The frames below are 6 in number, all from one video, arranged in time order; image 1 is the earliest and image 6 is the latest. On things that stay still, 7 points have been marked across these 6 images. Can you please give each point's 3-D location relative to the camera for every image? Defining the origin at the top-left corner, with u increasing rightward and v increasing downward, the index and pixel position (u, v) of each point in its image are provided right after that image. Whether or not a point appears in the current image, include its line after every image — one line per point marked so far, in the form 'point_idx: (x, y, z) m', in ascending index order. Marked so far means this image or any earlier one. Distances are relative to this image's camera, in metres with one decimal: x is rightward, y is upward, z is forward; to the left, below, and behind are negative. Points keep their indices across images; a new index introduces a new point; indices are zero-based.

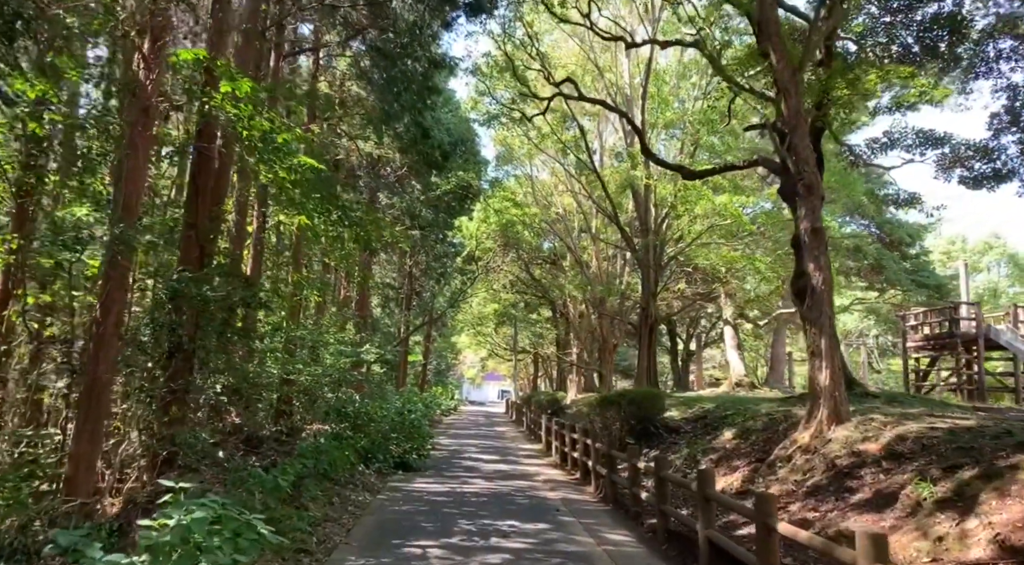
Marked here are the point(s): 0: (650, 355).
0: (+3.1, -1.6, +18.4) m
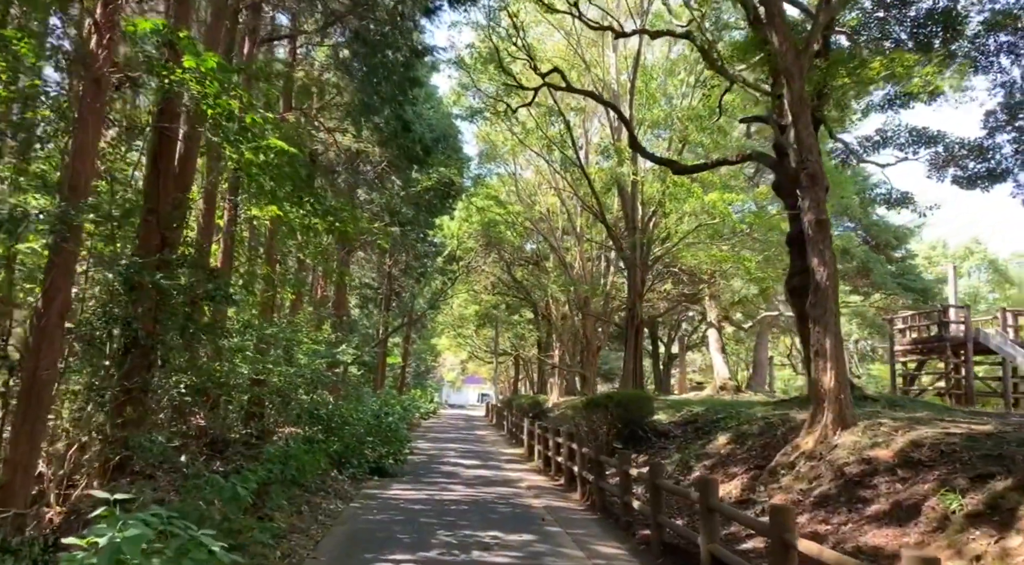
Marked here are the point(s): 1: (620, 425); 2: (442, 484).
0: (+2.7, -1.6, +17.9) m
1: (+1.6, -2.0, +11.9) m
2: (-1.0, -3.0, +12.3) m
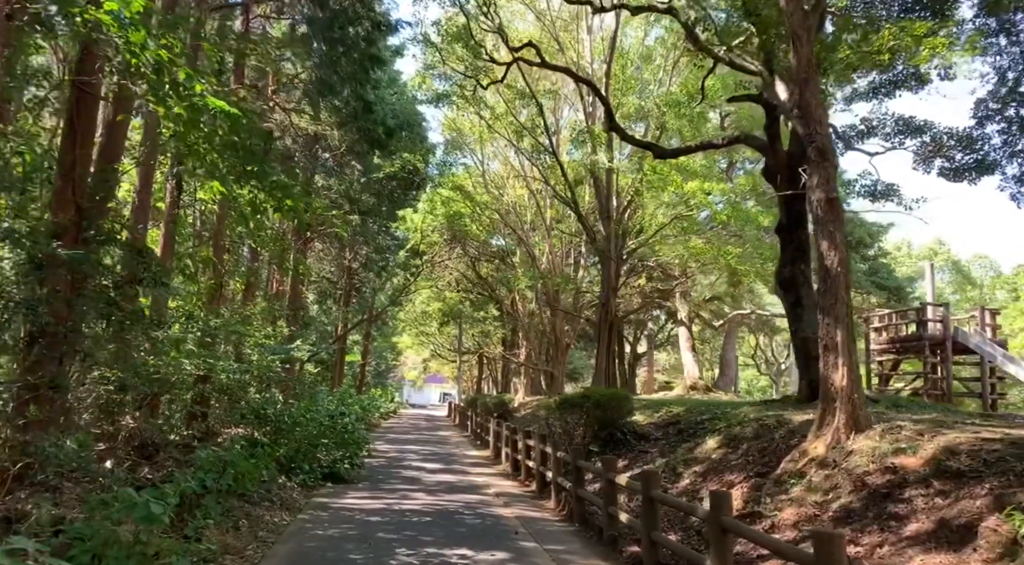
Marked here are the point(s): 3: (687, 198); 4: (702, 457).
0: (+2.0, -1.5, +17.0) m
1: (+1.1, -1.9, +11.0) m
2: (-1.5, -2.8, +11.2) m
3: (+3.2, +1.5, +15.3) m
4: (+2.0, -1.8, +8.6) m
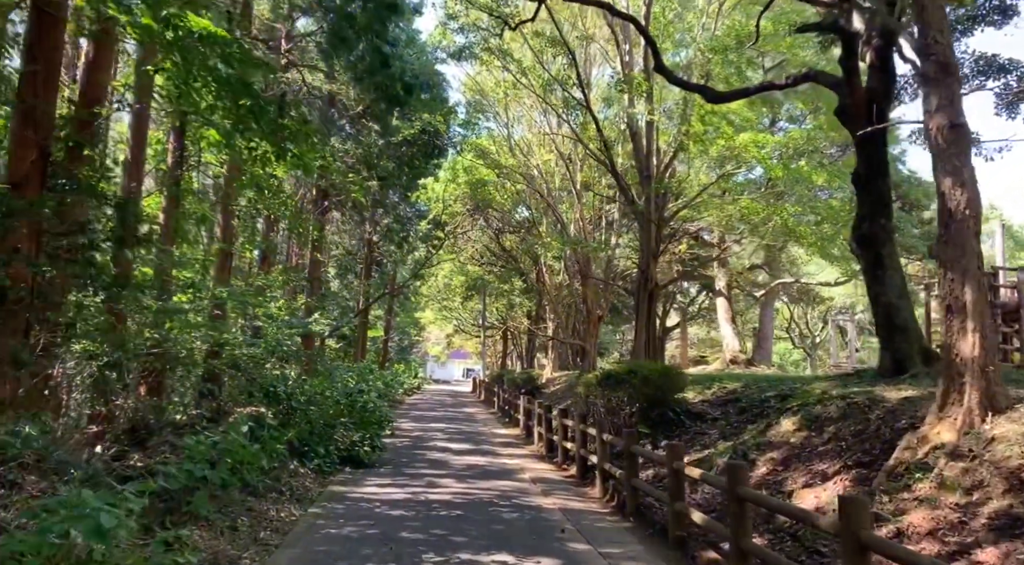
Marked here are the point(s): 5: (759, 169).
0: (+2.6, -0.8, +15.8) m
1: (+1.6, -1.4, +9.8) m
2: (-1.0, -2.3, +10.1) m
3: (+3.8, +2.2, +13.9) m
4: (+2.3, -1.4, +7.4) m
5: (+4.4, +2.0, +15.0) m
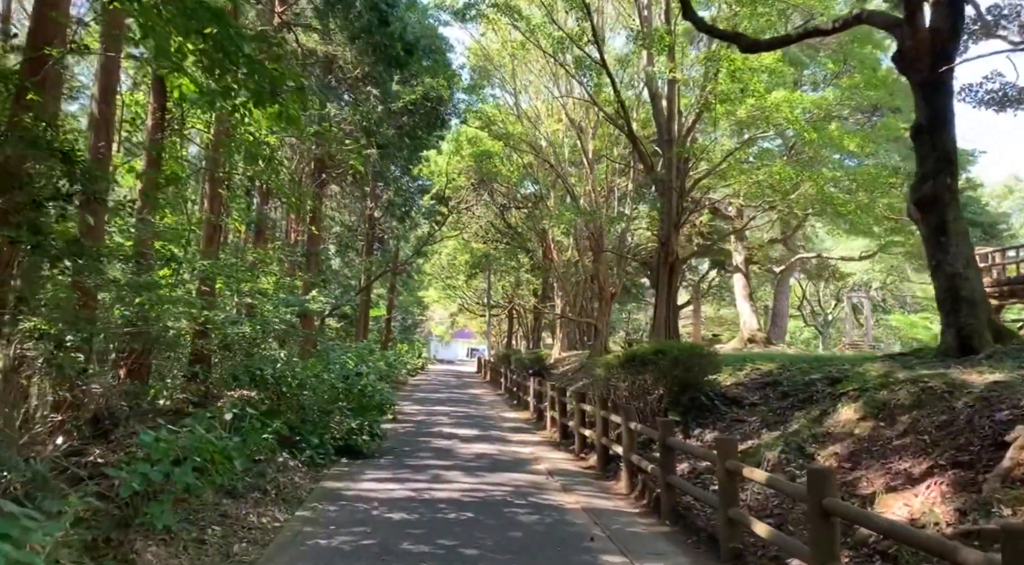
0: (+2.7, -0.4, +14.7) m
1: (+1.7, -1.1, +8.8) m
2: (-0.9, -2.0, +9.1) m
3: (+3.9, +2.6, +12.8) m
4: (+2.5, -1.1, +6.4) m
5: (+4.6, +2.5, +13.8) m
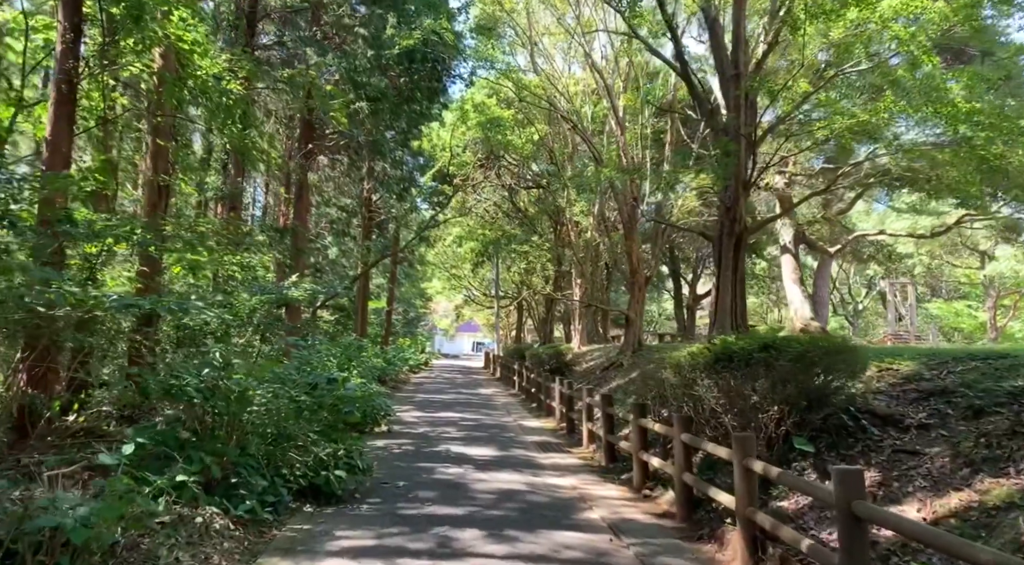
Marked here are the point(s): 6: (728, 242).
0: (+3.1, 0.0, +11.8) m
1: (+2.0, -0.8, +5.9) m
2: (-0.6, -1.8, +6.2) m
3: (+4.2, +2.9, +9.9) m
4: (+2.8, -0.9, +3.4) m
5: (+4.9, +2.8, +10.9) m
6: (+2.9, +0.5, +11.5) m
